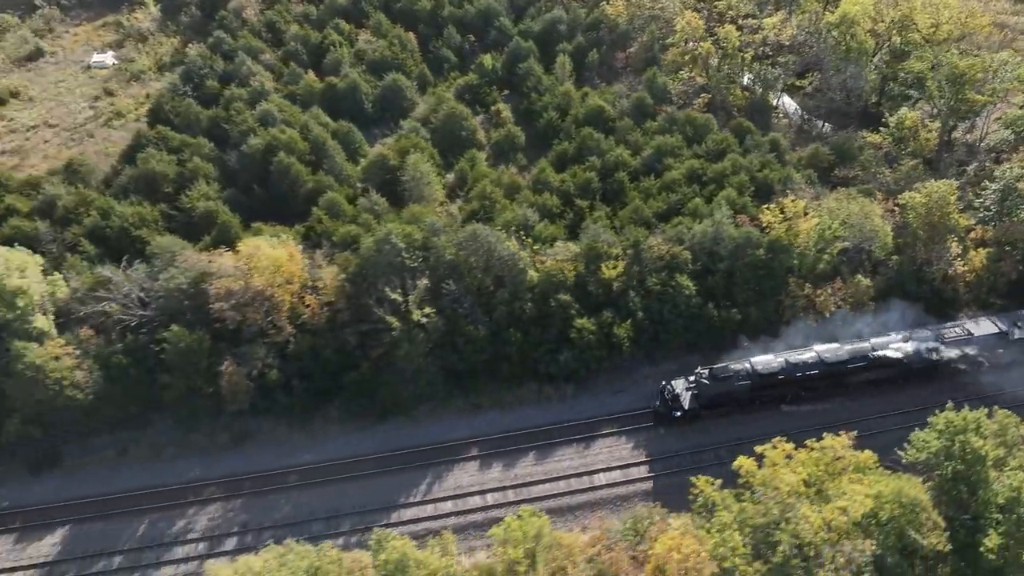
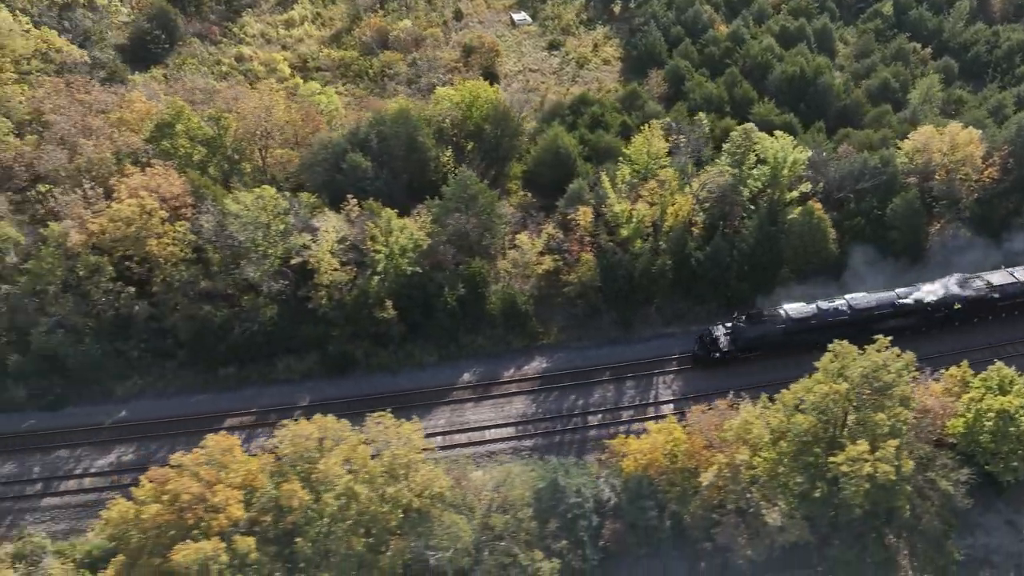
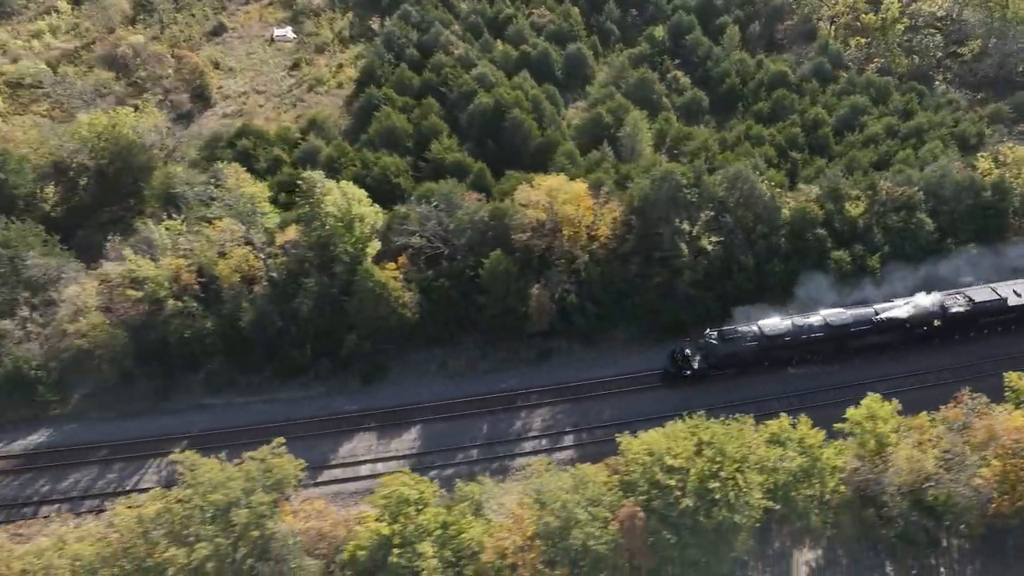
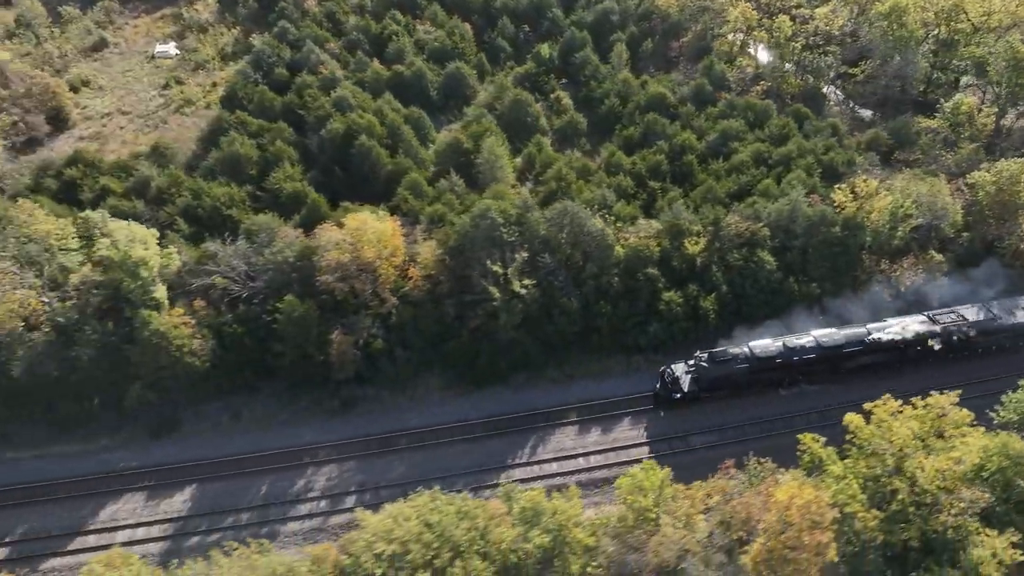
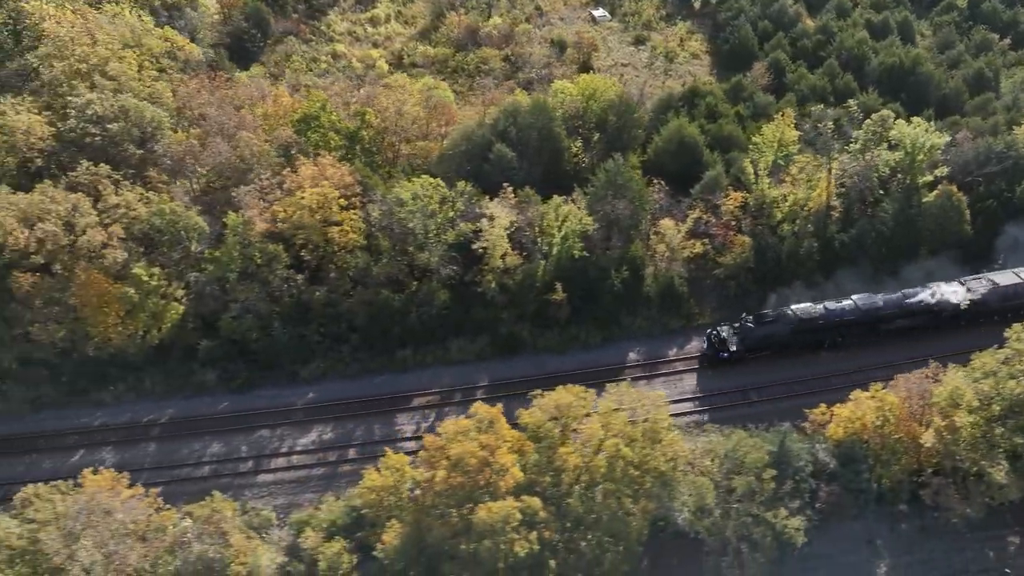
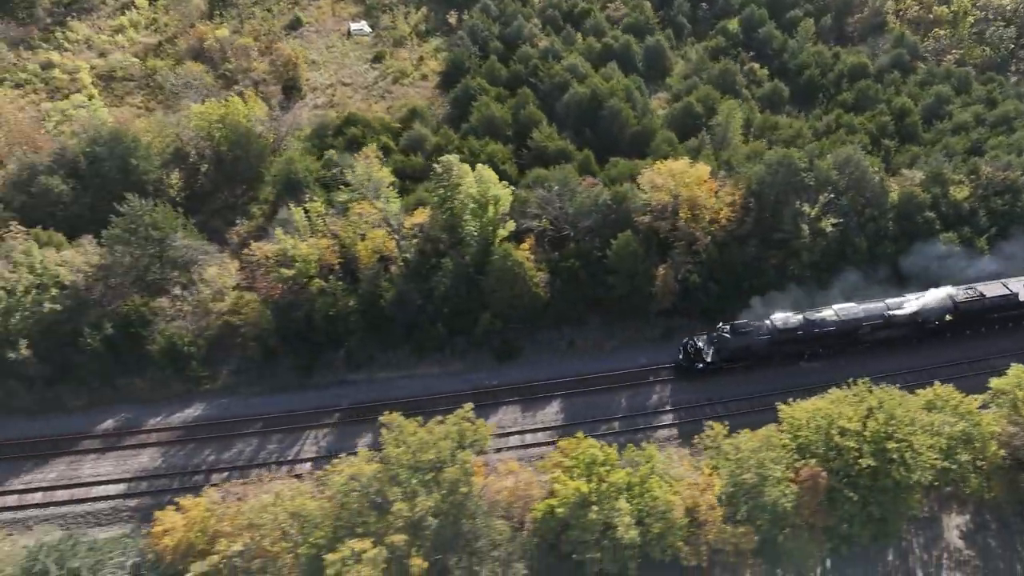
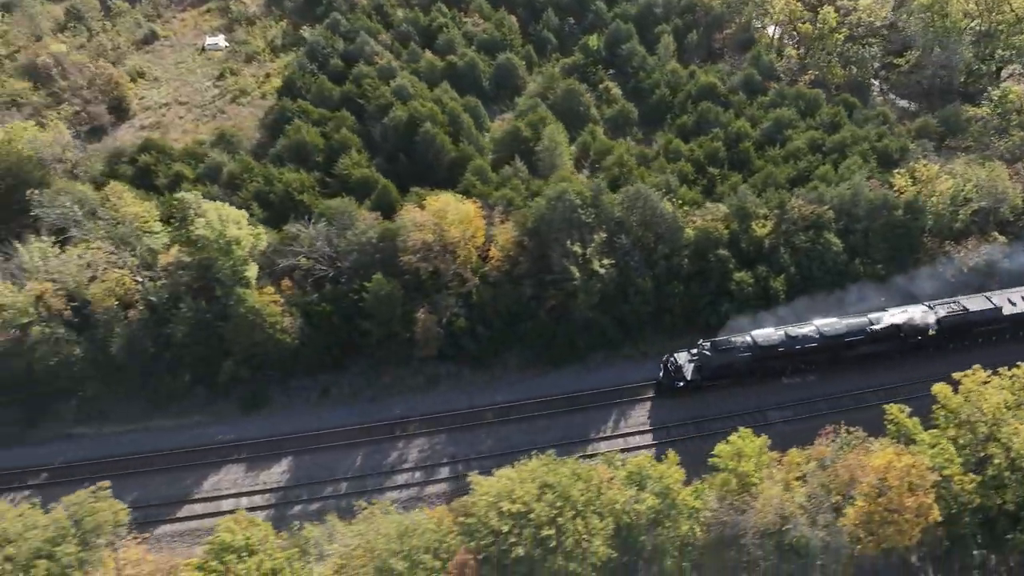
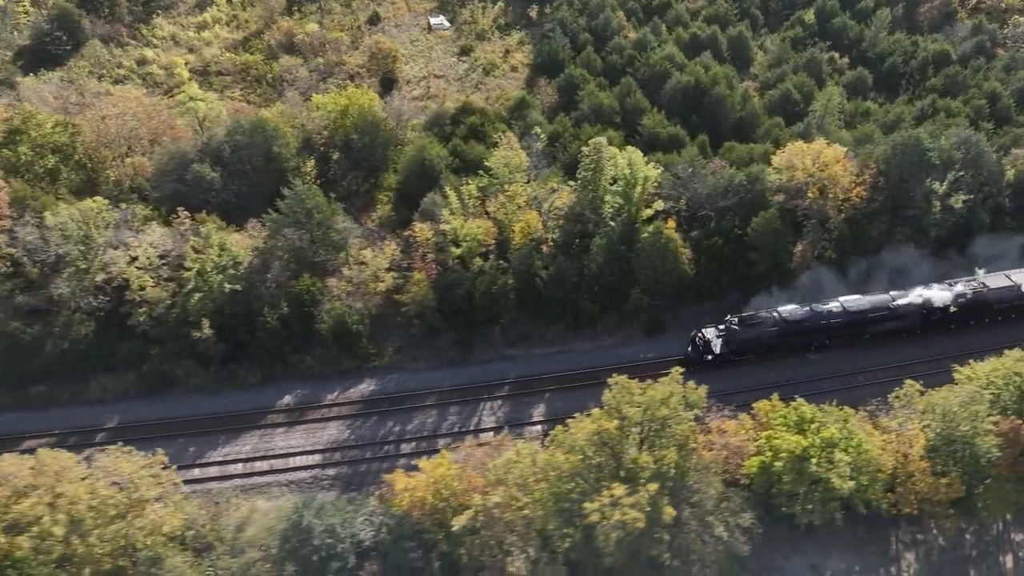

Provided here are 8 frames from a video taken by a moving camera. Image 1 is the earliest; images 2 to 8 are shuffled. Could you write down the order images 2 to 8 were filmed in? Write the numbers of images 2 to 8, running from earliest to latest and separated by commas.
4, 7, 3, 6, 8, 2, 5
